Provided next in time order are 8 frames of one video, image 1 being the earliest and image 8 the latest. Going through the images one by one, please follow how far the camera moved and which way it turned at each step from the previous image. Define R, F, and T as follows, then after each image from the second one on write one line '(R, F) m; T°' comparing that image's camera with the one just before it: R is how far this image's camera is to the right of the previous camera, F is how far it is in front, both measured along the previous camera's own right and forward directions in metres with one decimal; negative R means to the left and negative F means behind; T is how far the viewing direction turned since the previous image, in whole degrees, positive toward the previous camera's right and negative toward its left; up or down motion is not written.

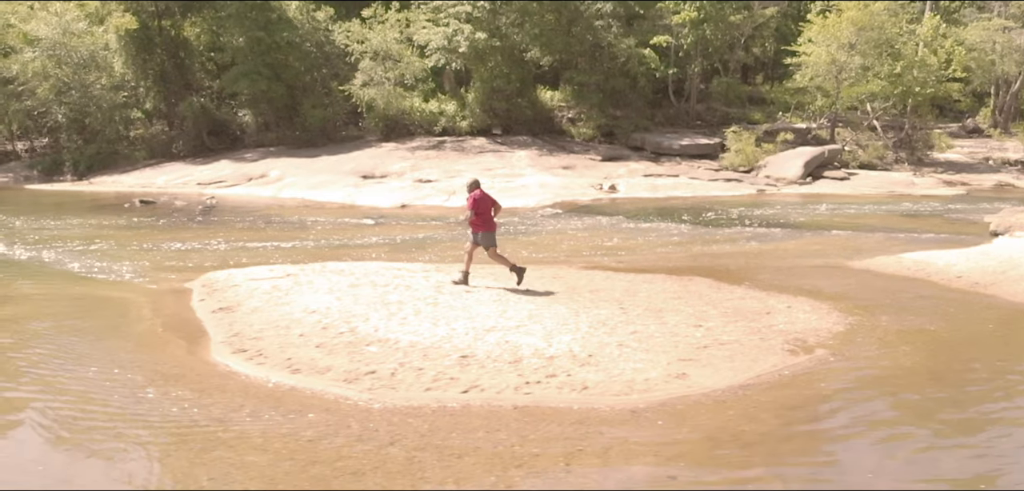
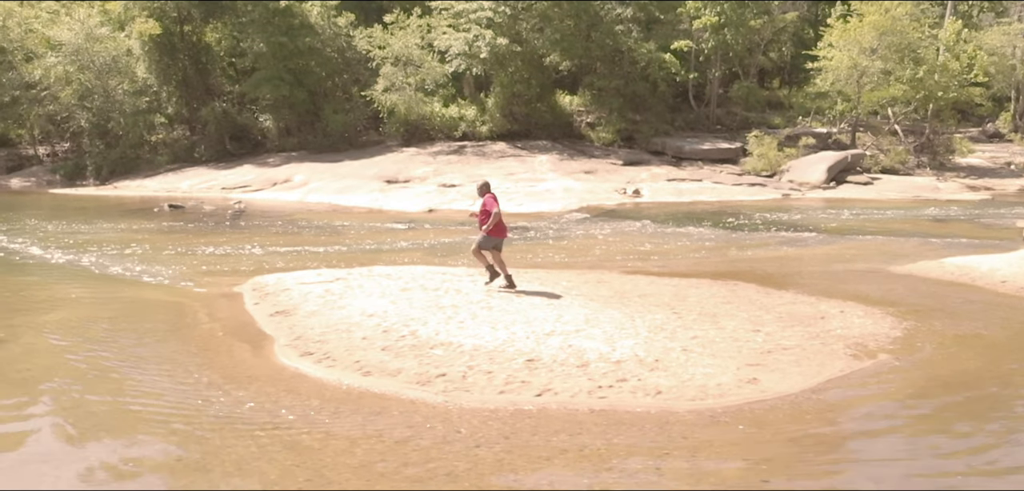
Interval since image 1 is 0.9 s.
(-0.5, 0.0) m; -1°
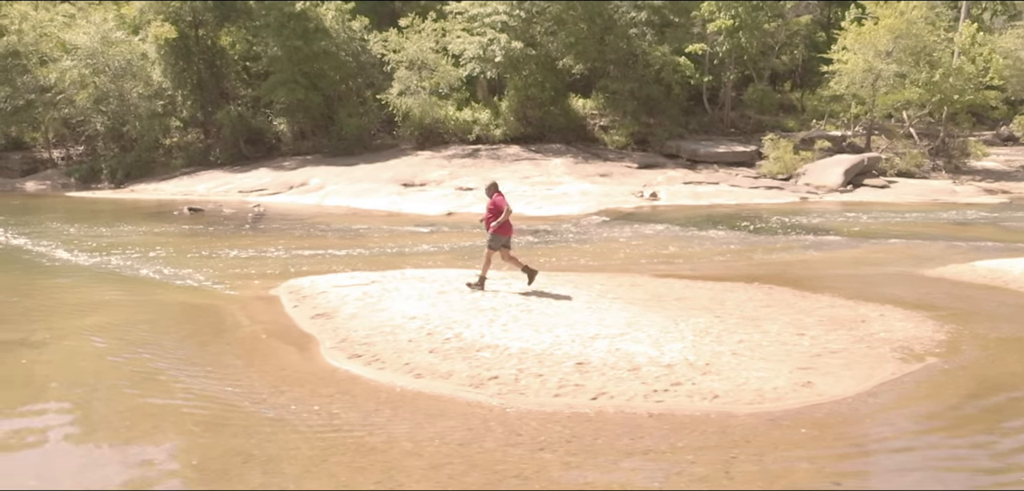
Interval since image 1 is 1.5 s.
(-0.4, 0.0) m; 0°
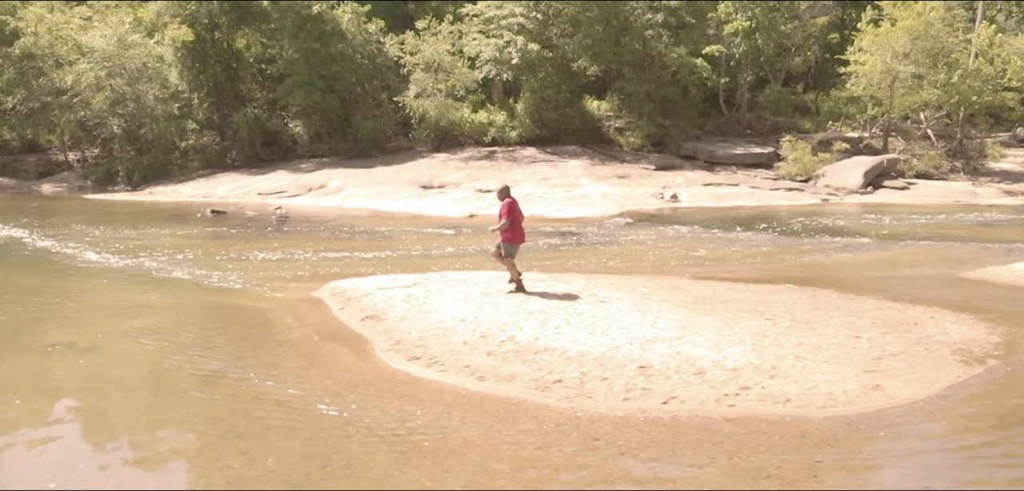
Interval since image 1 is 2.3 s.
(-0.5, 0.0) m; 0°
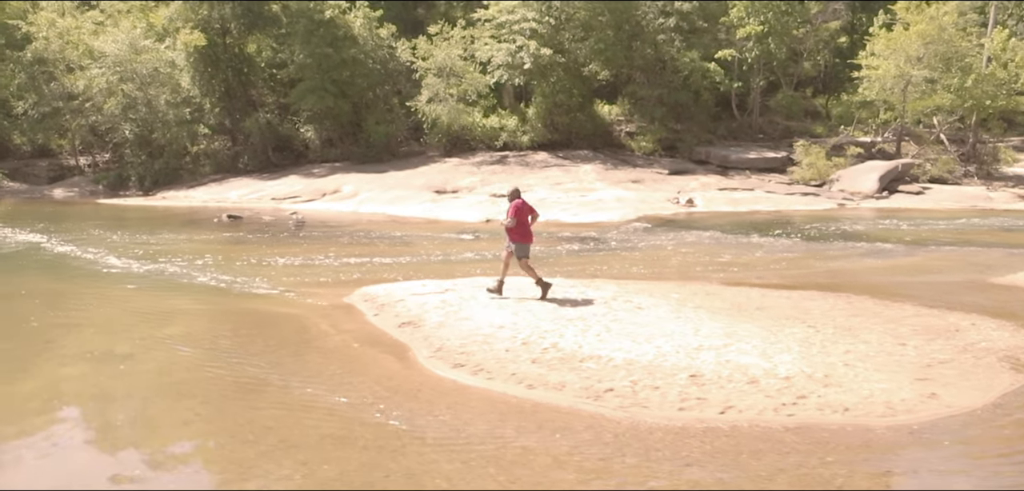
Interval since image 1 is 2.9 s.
(-0.4, +0.1) m; 0°
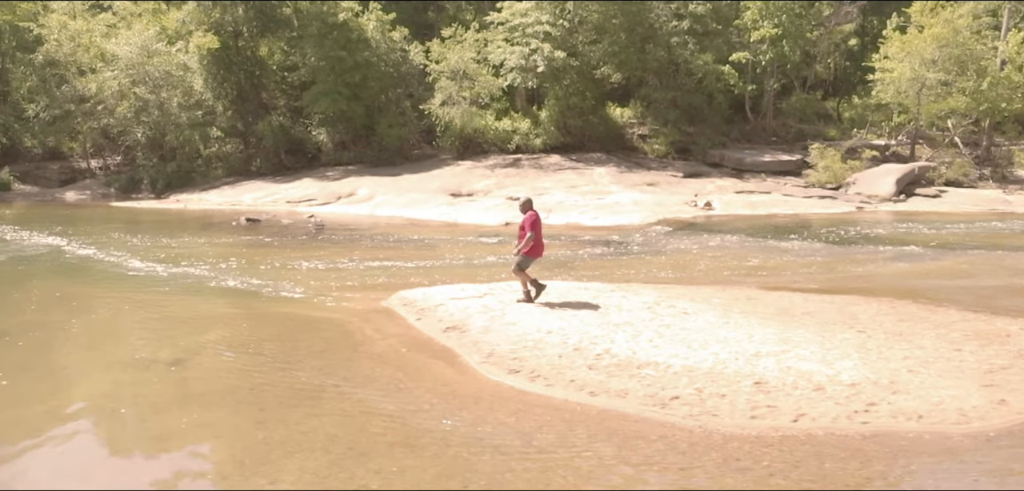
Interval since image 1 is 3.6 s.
(-0.5, +0.1) m; 0°
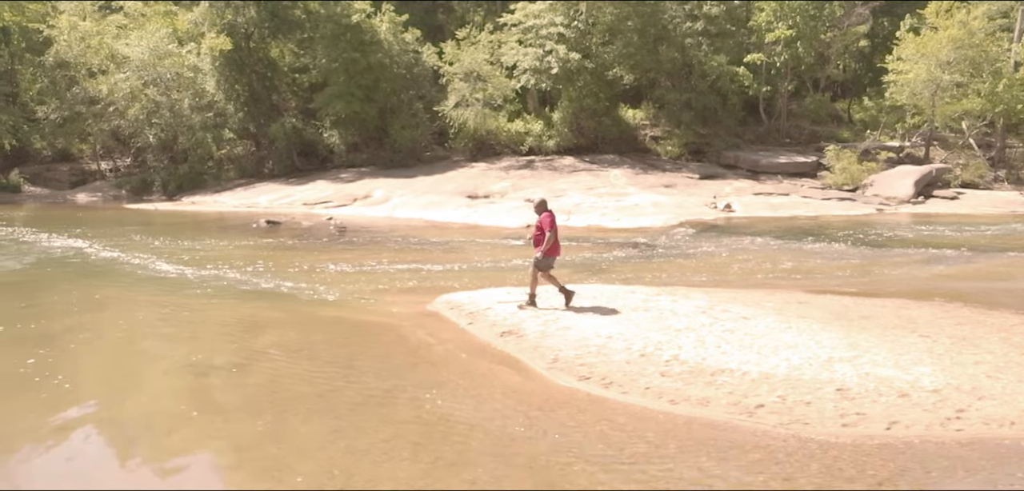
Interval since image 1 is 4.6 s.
(-0.6, +0.1) m; 0°
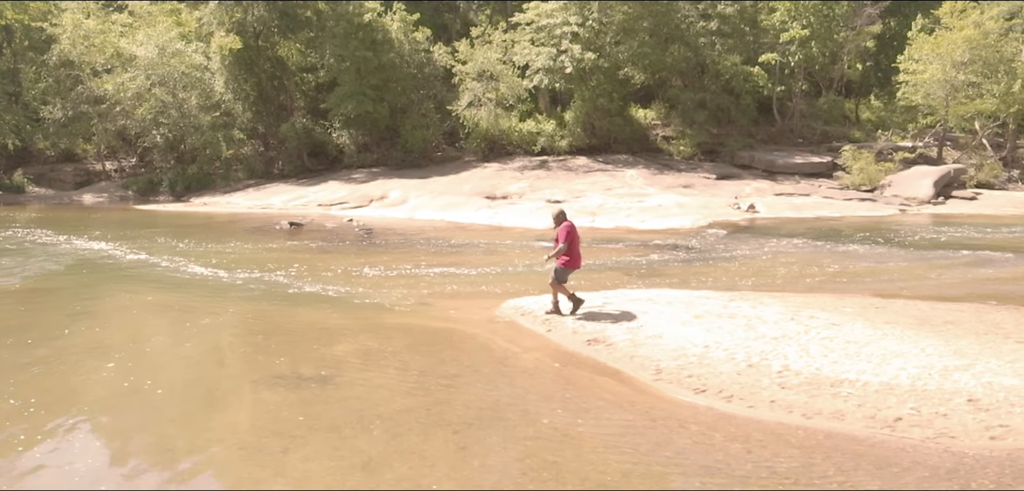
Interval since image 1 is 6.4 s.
(-1.0, +0.2) m; +1°
